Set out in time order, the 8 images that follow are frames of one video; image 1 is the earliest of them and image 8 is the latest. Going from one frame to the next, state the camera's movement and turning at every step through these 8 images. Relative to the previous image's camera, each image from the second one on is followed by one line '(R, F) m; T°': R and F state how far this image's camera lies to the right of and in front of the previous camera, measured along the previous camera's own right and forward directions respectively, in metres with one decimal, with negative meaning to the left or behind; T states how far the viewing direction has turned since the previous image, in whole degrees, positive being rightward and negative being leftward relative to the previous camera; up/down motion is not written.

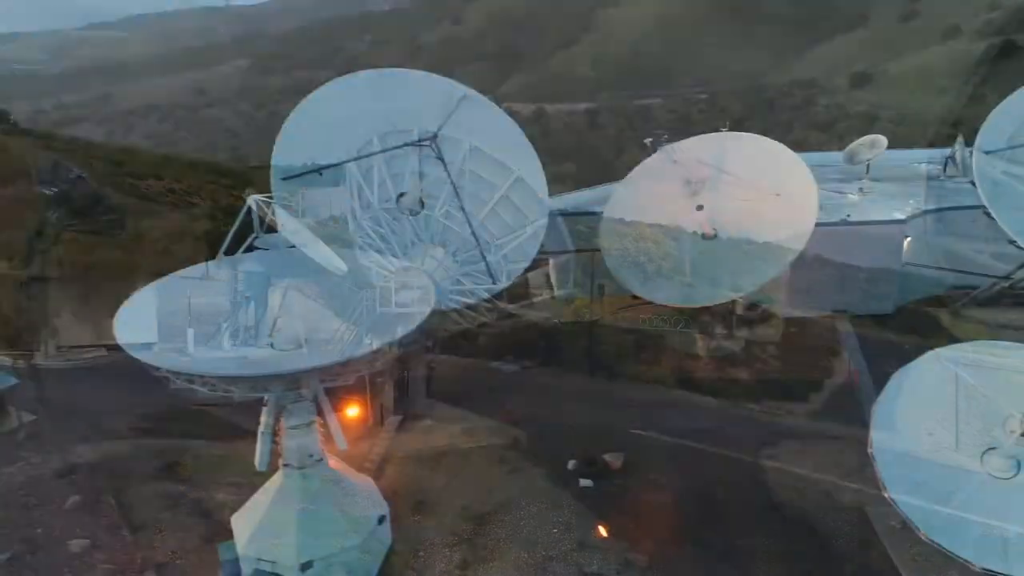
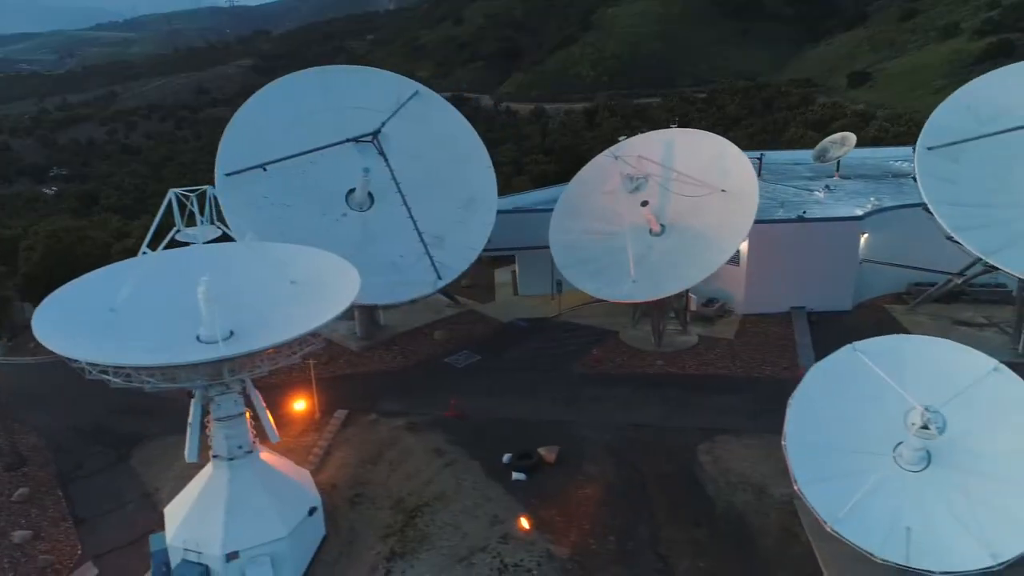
(+1.8, -0.1) m; 0°
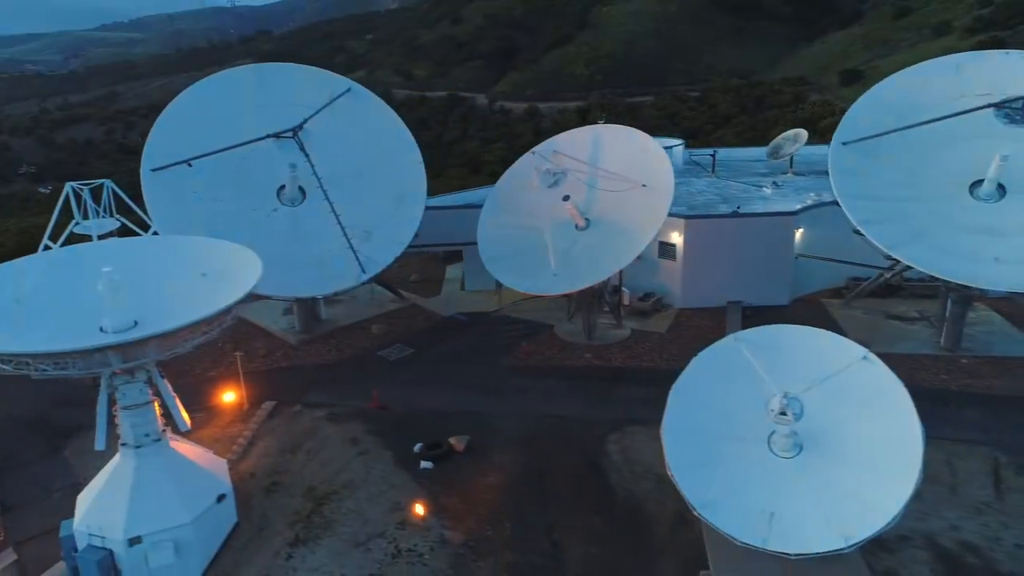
(+2.4, -0.3) m; 0°
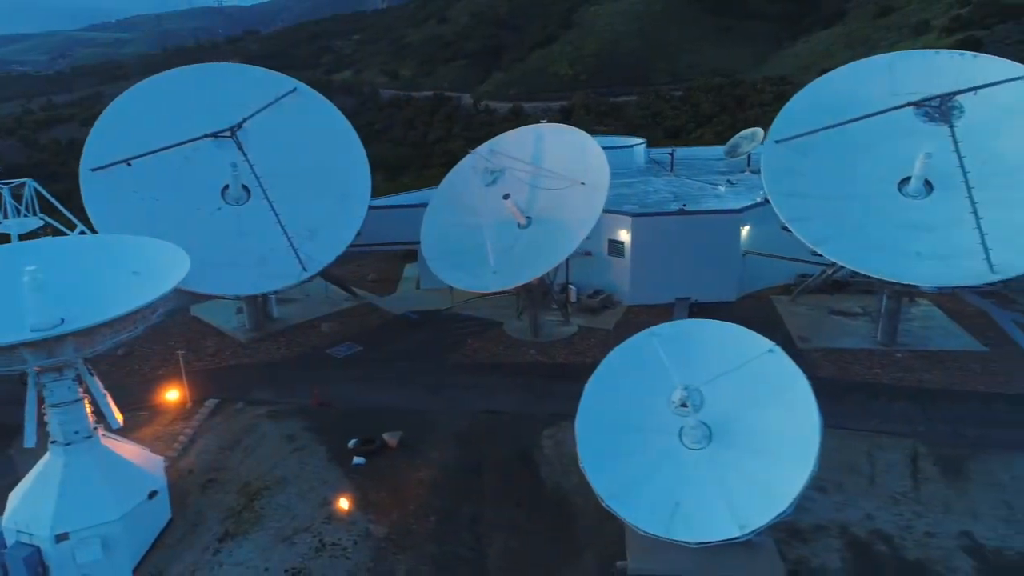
(+1.6, -0.2) m; +1°
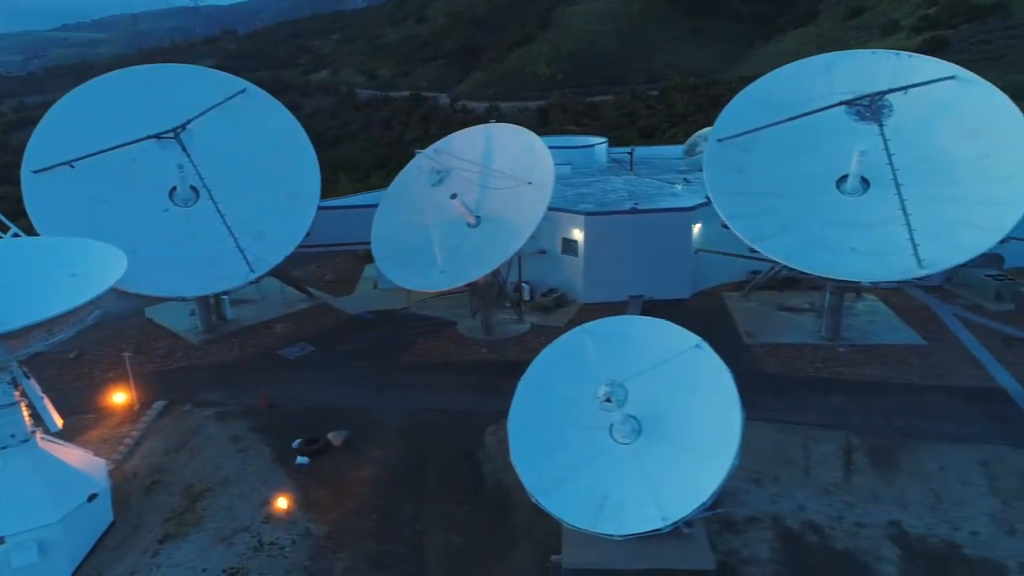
(+1.1, -0.2) m; +1°
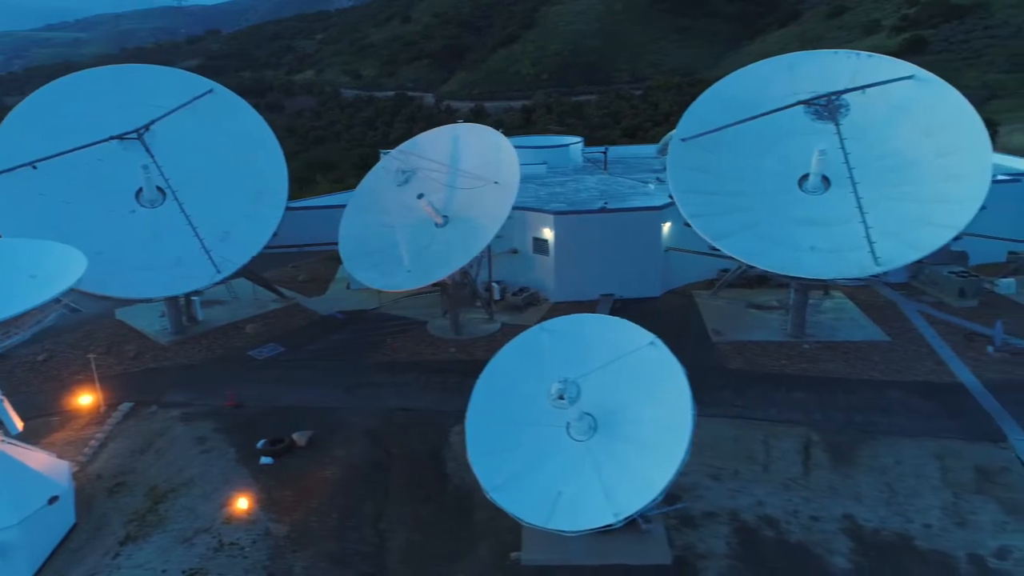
(+0.6, -0.1) m; +1°
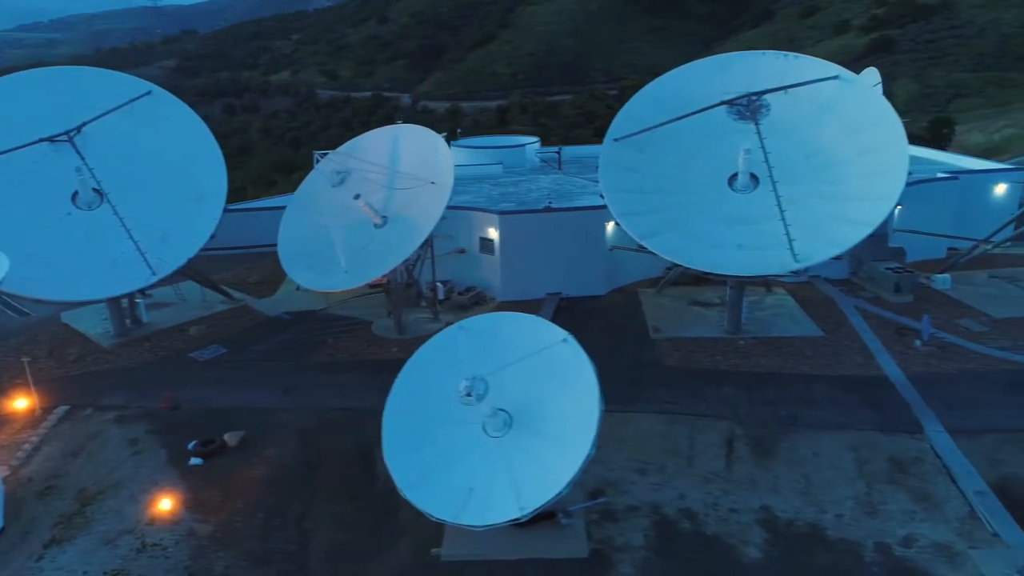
(+1.4, -0.2) m; +1°
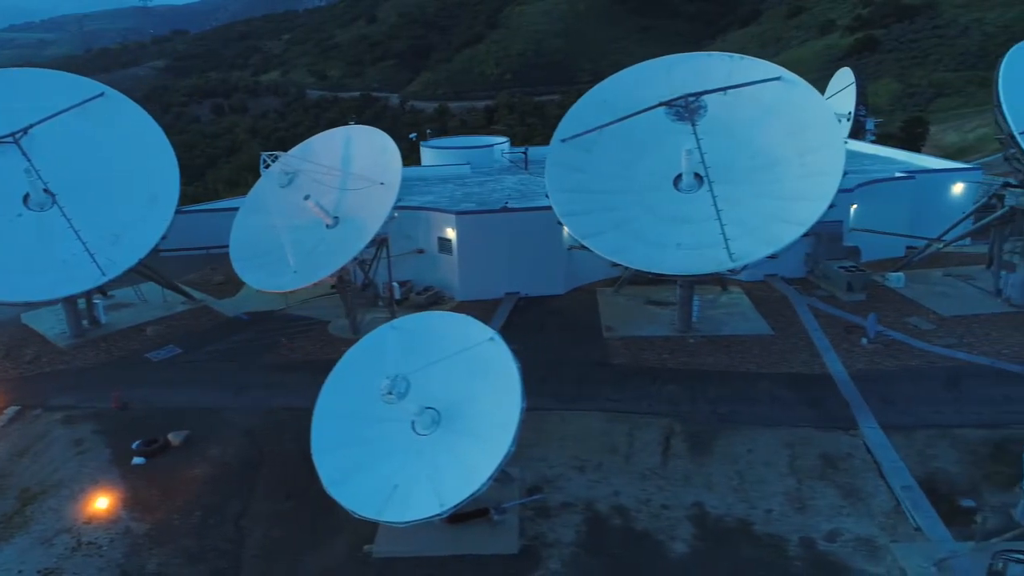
(+1.4, -0.2) m; 0°
